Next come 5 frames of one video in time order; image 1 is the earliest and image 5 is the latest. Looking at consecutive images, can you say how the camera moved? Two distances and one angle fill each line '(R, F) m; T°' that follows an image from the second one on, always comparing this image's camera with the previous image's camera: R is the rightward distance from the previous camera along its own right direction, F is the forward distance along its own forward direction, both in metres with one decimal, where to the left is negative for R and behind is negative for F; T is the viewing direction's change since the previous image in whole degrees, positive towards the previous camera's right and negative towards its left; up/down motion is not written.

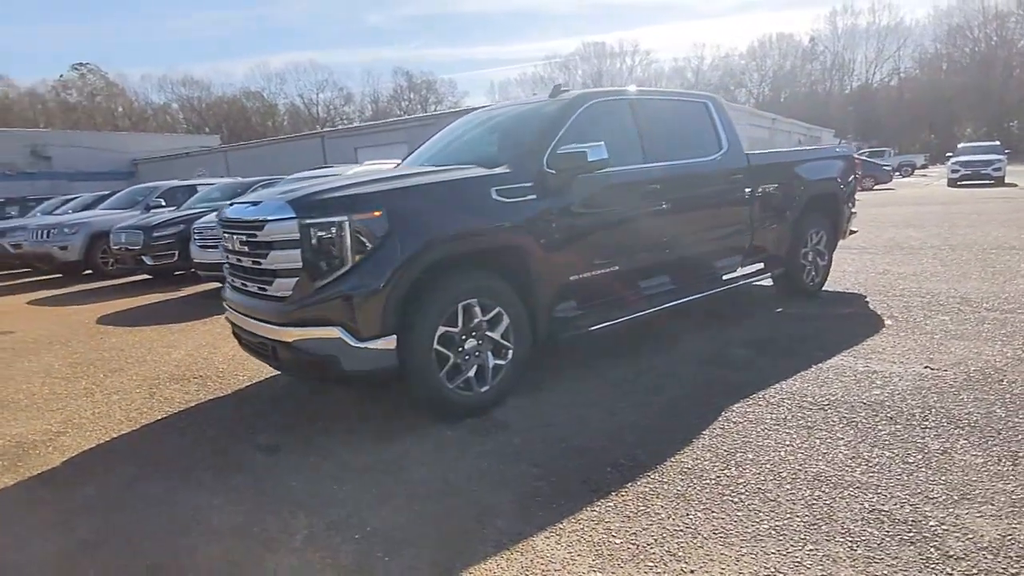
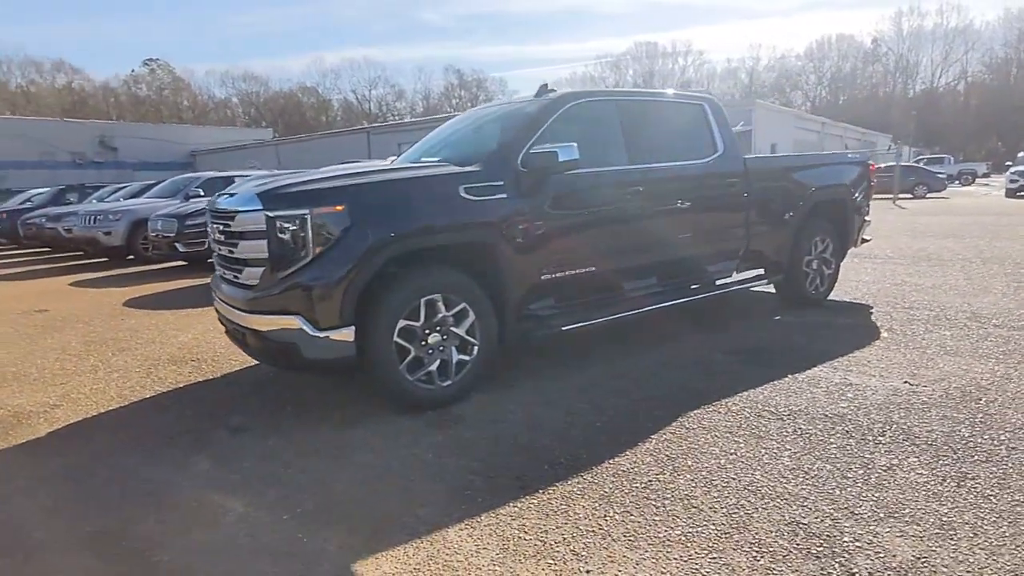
(+0.5, 0.0) m; -4°
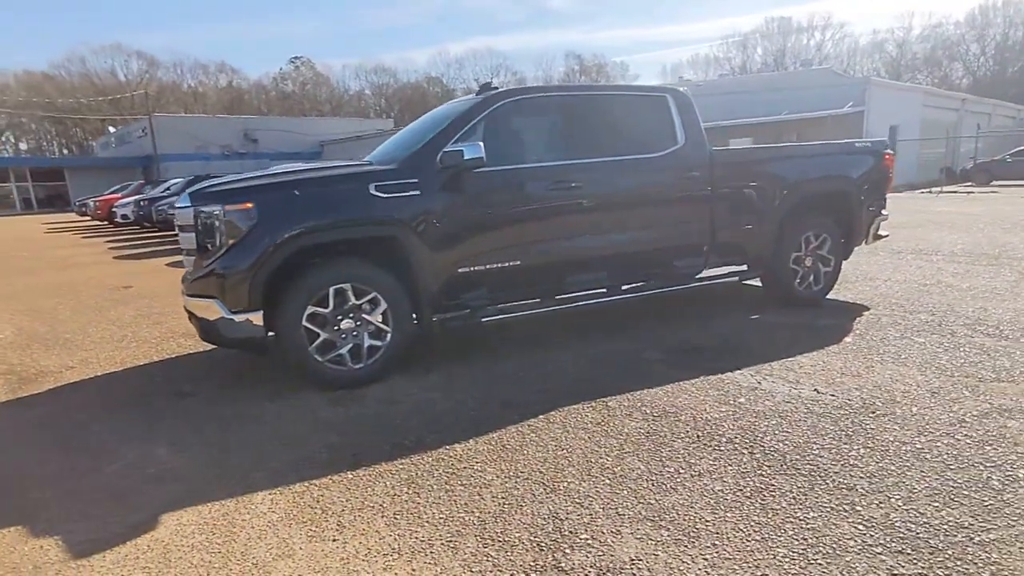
(+1.4, 0.0) m; -11°
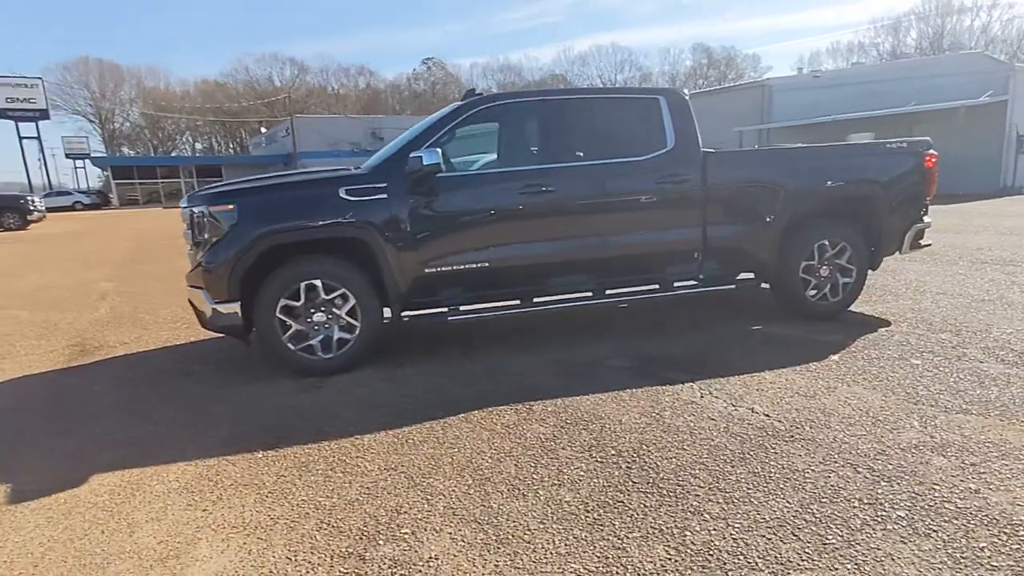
(+1.1, 0.0) m; -11°
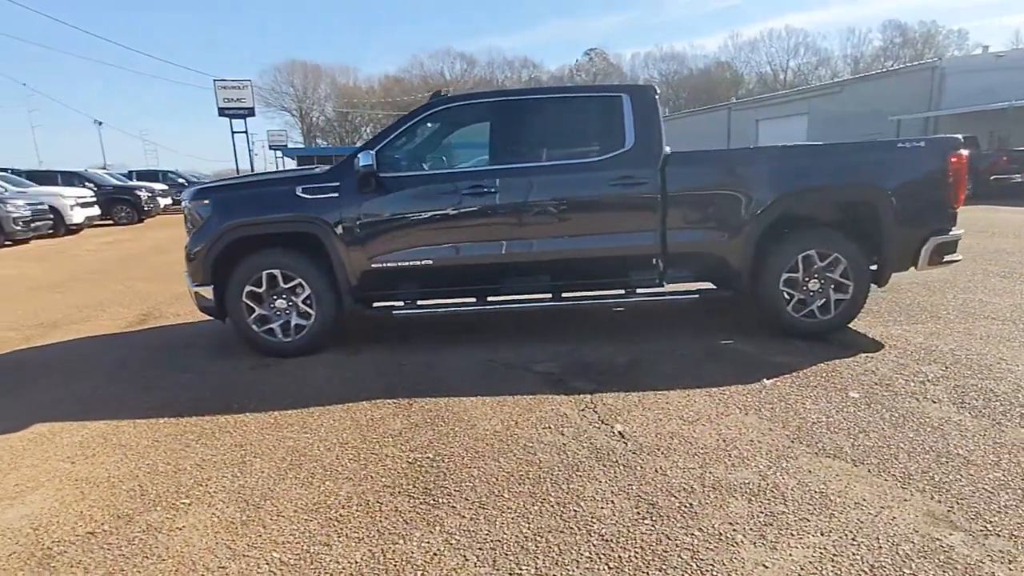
(+1.5, +0.2) m; -14°
